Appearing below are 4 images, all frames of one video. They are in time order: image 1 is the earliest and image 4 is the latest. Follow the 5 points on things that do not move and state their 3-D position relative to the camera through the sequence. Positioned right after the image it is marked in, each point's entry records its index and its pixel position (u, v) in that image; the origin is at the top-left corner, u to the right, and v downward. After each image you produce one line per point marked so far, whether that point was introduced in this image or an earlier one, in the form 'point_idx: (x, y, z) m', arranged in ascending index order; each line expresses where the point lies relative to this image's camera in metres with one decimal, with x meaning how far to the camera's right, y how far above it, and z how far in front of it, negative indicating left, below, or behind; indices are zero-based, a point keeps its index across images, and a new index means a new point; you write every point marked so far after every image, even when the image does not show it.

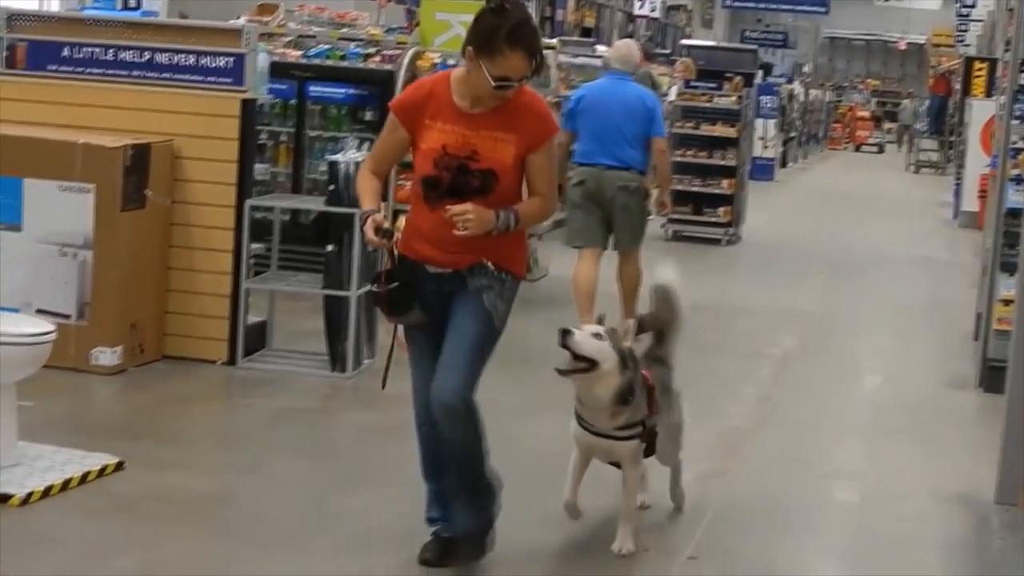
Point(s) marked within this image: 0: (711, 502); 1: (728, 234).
0: (+0.7, -0.7, +3.2) m
1: (+2.7, +1.2, +10.9) m
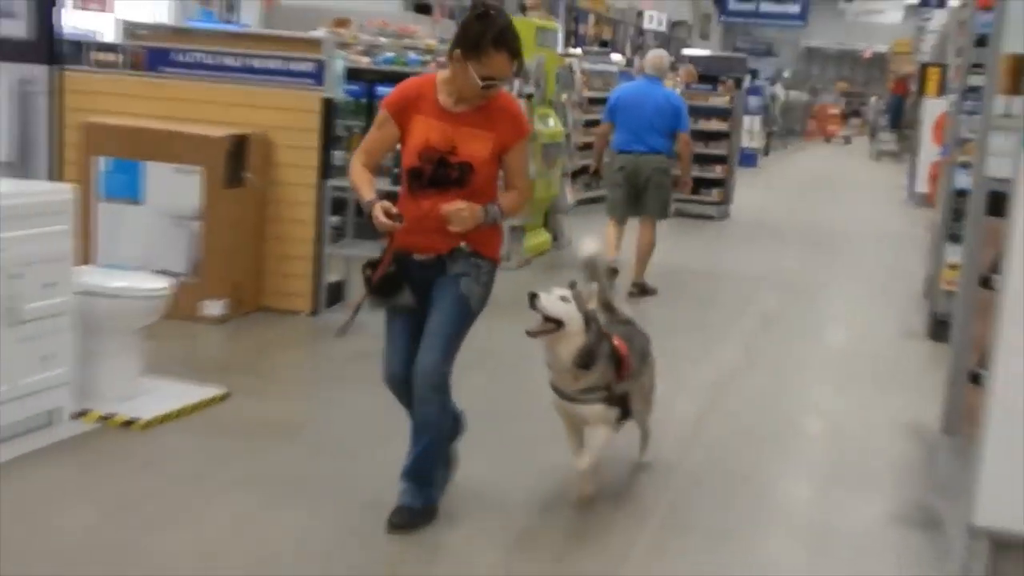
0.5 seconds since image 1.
0: (+0.8, -0.6, +3.8) m
1: (+2.8, +1.4, +11.5) m
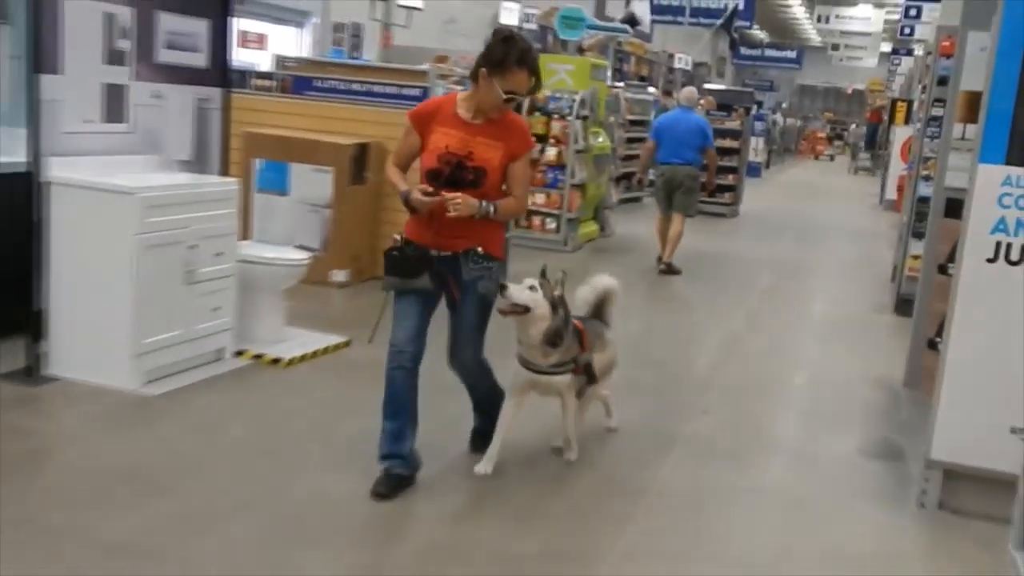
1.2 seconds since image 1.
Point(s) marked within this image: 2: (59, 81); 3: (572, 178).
0: (+1.1, -0.5, +4.7) m
1: (+3.1, +1.2, +12.5) m
2: (-2.0, +0.9, +3.8) m
3: (+0.8, +1.2, +9.1) m
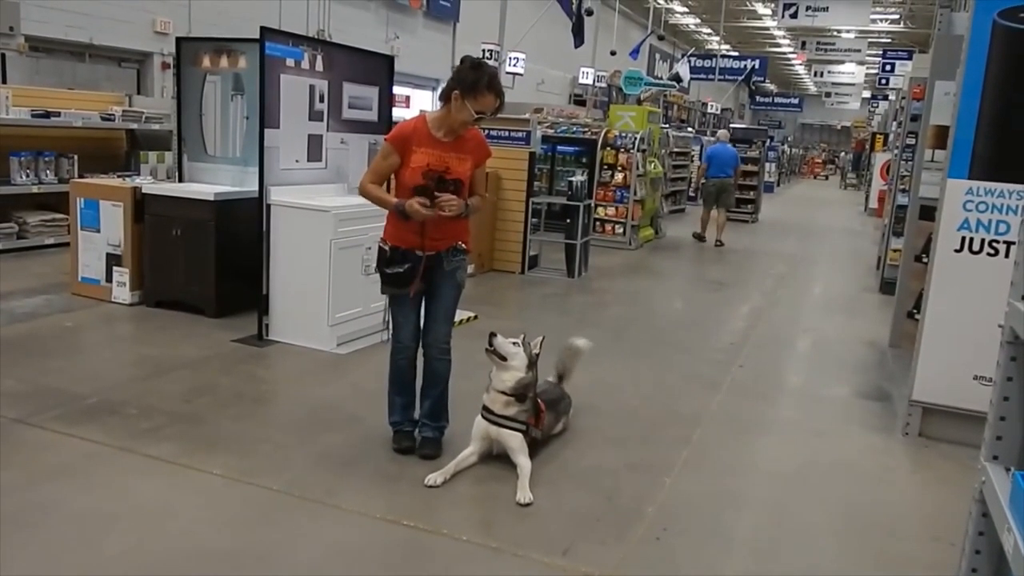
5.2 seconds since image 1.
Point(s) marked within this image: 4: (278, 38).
0: (+1.7, -0.4, +6.3) m
1: (+3.9, +1.1, +14.0) m
2: (-1.5, +1.0, +5.5) m
3: (+1.5, +1.1, +10.7) m
4: (-1.4, +1.5, +5.3) m
